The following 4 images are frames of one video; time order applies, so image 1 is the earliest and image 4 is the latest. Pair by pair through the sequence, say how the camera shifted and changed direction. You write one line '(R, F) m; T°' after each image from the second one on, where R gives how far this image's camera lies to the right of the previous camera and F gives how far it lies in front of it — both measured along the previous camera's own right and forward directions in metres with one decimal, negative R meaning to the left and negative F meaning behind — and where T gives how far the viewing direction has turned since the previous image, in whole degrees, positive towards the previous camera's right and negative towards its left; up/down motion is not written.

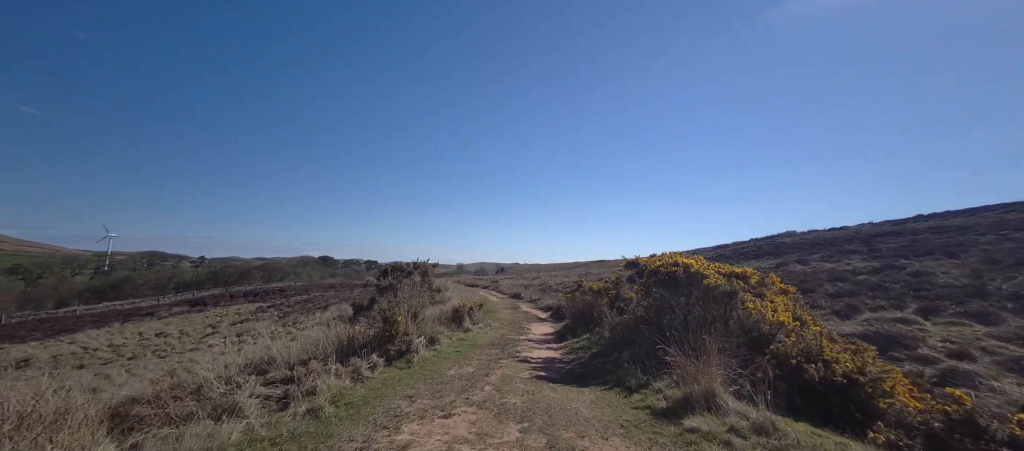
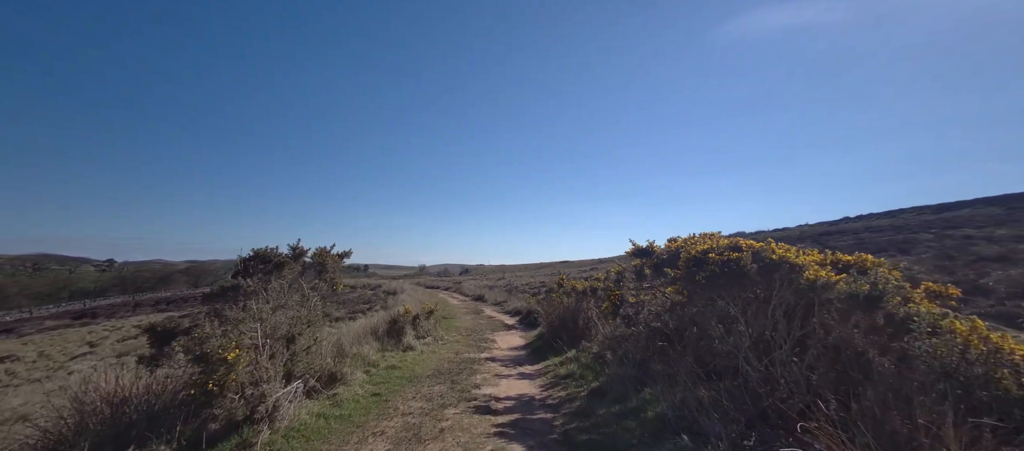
(+0.2, +3.7) m; +6°
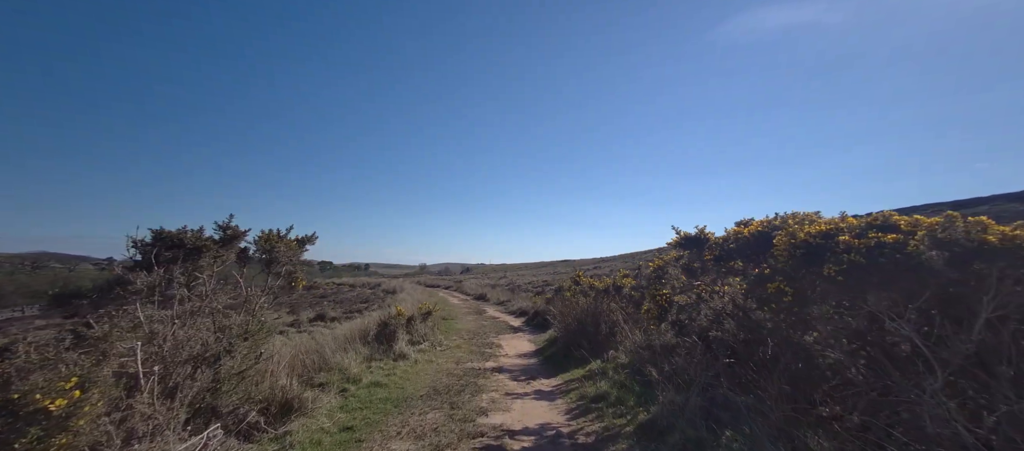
(-0.2, +1.7) m; 0°
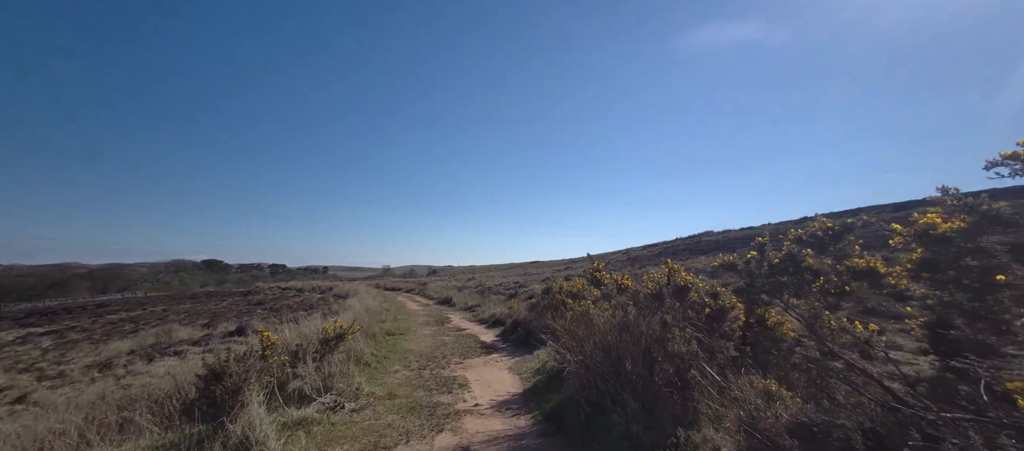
(-0.1, +5.0) m; +5°
